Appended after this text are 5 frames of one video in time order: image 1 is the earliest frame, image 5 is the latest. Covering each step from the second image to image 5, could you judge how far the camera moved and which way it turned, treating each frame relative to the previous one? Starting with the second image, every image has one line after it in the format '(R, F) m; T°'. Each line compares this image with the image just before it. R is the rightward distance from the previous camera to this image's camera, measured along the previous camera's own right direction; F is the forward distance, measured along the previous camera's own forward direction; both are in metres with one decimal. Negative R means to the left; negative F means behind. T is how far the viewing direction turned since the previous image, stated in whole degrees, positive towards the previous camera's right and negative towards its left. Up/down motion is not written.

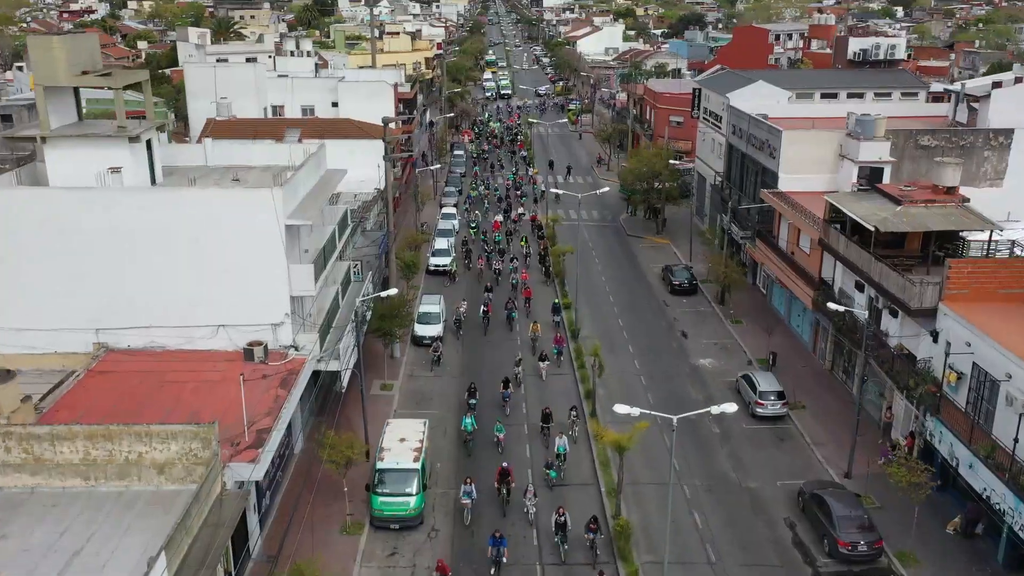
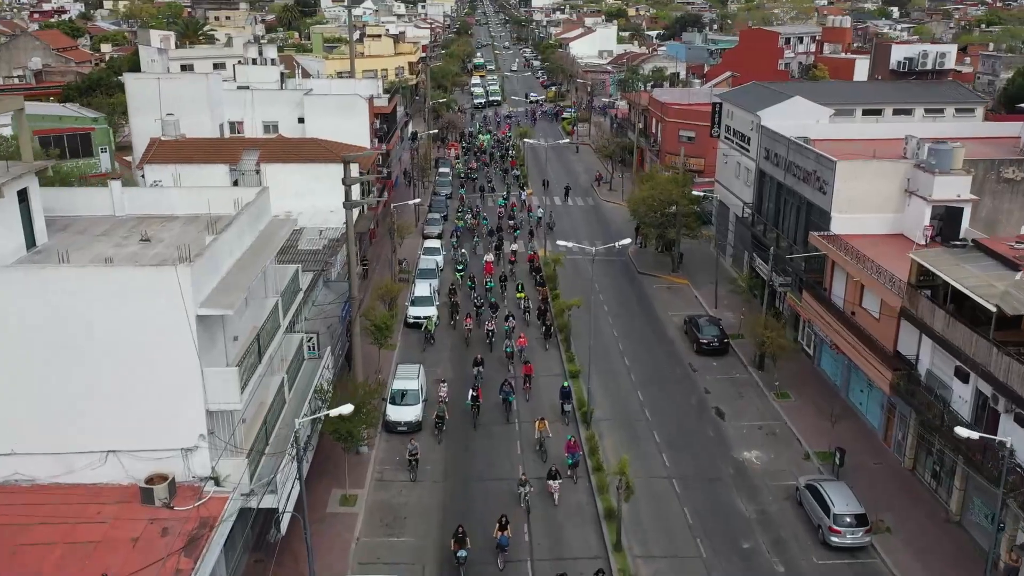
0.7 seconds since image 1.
(-0.3, +8.0) m; +1°
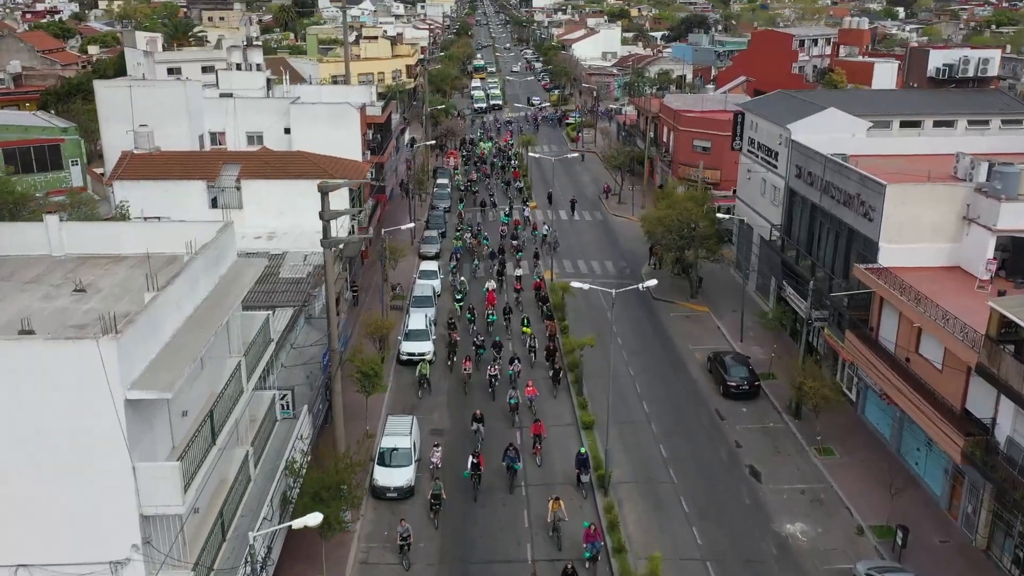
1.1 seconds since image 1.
(-0.2, +4.2) m; 0°
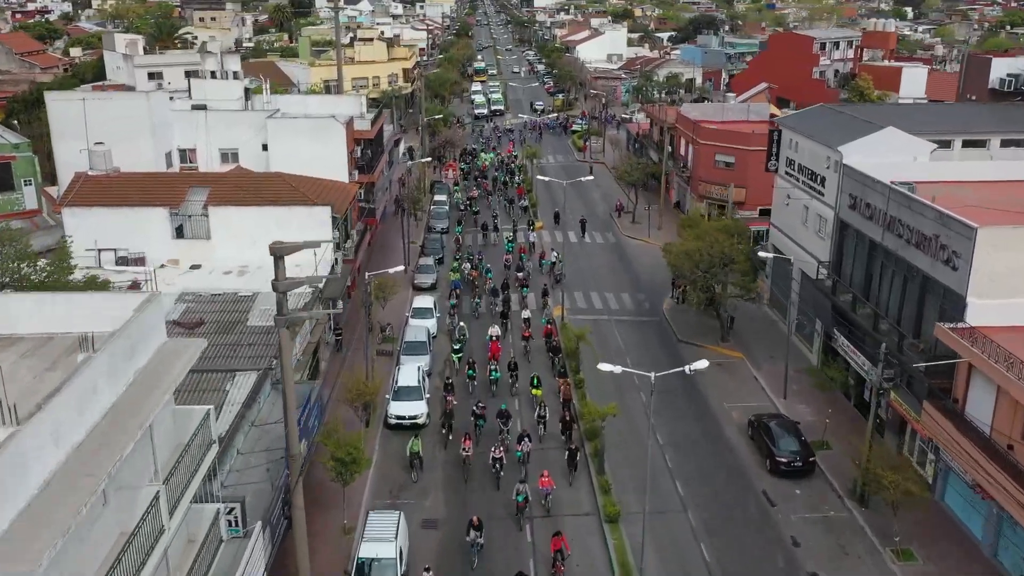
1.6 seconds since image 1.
(-0.3, +5.7) m; 0°
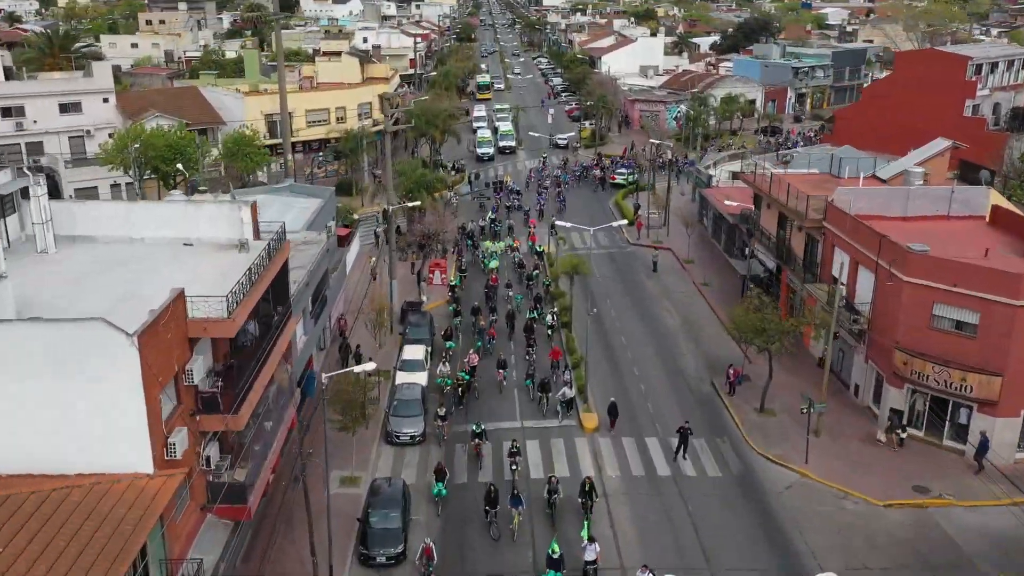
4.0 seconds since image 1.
(-1.0, +27.6) m; 0°
